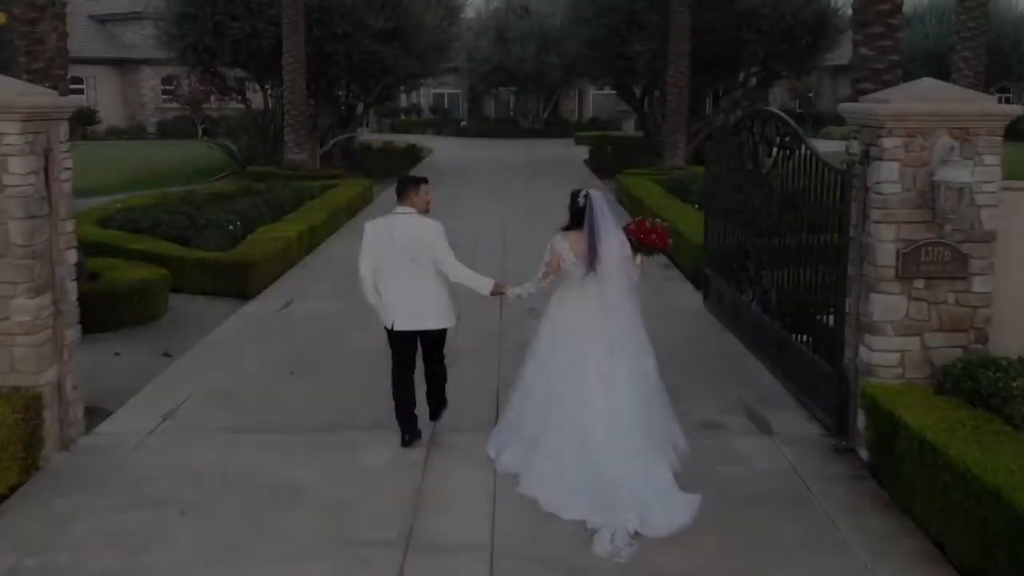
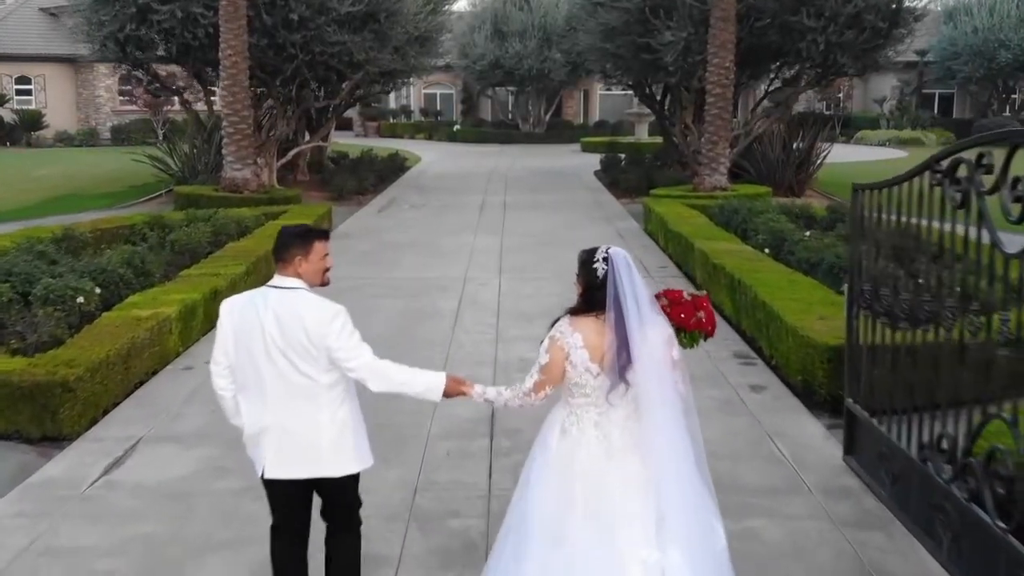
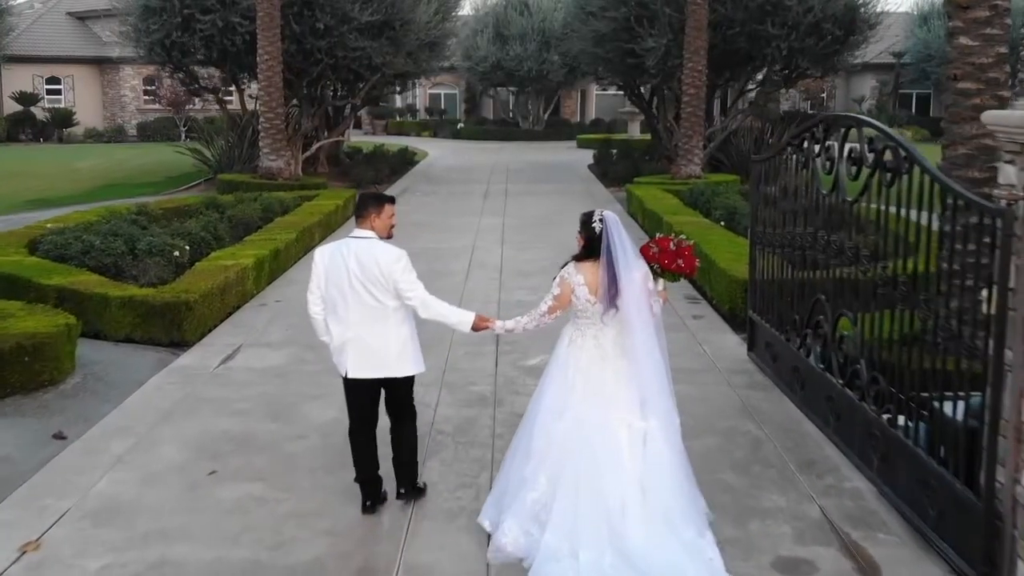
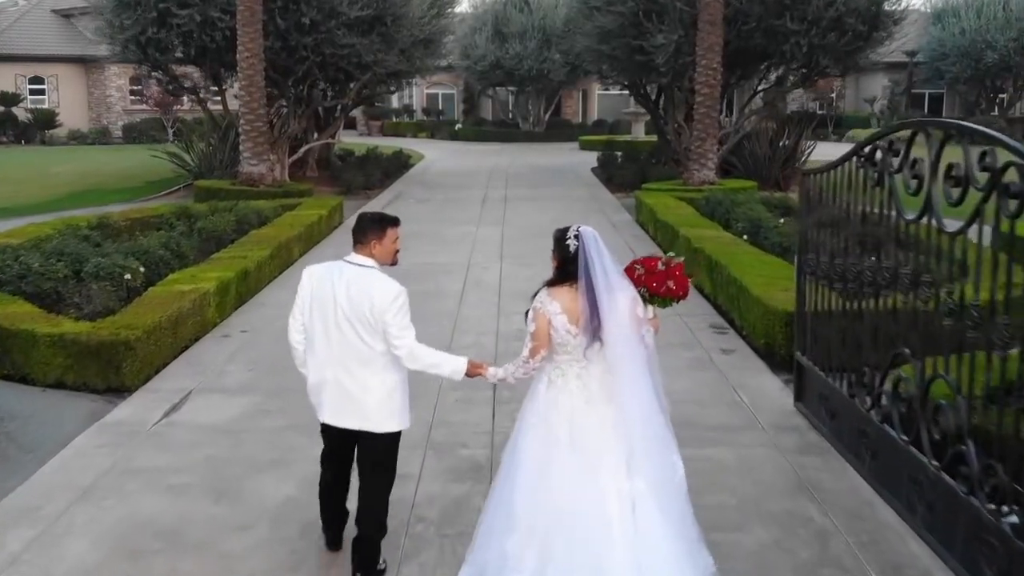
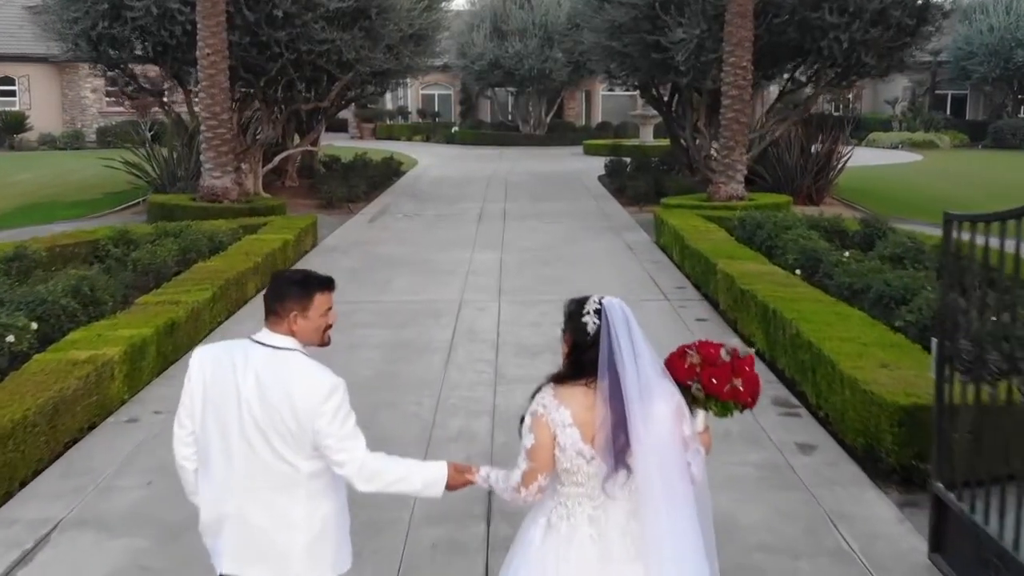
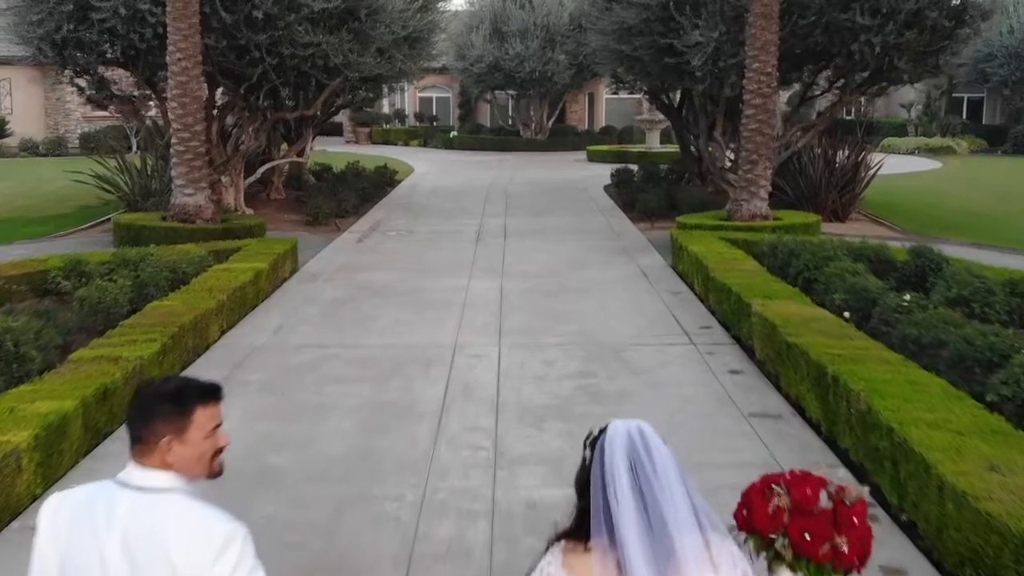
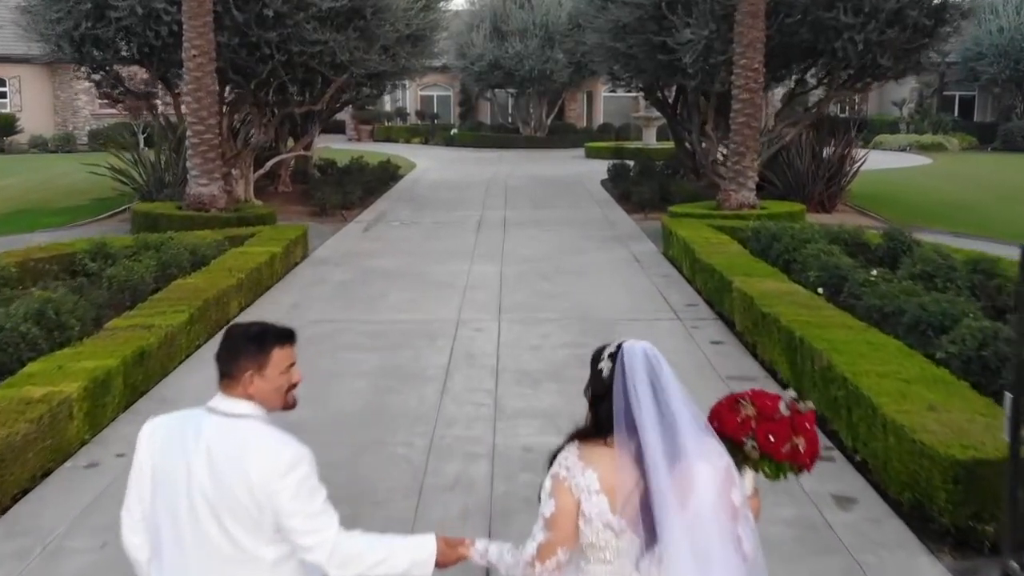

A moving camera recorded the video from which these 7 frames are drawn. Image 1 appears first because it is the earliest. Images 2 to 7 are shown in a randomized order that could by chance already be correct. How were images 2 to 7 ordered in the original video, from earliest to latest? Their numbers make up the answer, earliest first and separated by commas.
3, 4, 2, 5, 7, 6
